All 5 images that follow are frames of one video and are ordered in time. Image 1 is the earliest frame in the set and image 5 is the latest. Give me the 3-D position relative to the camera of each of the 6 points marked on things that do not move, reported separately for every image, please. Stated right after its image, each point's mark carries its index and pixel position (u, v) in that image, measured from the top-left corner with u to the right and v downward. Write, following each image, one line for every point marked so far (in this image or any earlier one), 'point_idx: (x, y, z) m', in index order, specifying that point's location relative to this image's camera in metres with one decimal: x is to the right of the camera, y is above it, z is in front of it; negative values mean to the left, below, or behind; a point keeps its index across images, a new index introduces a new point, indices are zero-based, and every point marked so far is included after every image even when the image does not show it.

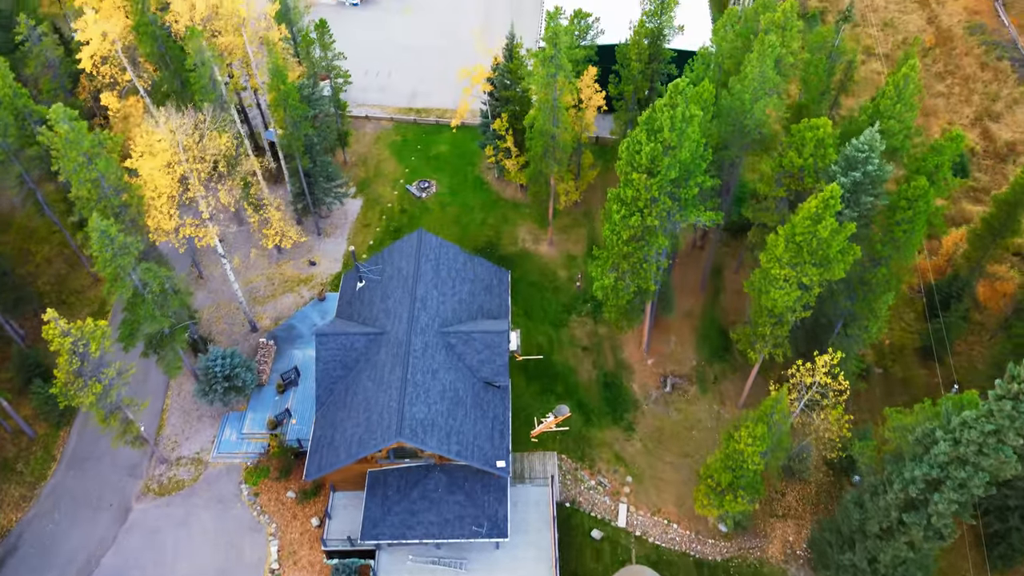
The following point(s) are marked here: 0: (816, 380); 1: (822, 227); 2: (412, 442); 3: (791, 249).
0: (+8.7, -2.6, +19.4) m
1: (+8.6, +1.7, +18.9) m
2: (-2.9, -4.5, +19.8) m
3: (+8.1, +1.1, +19.8) m
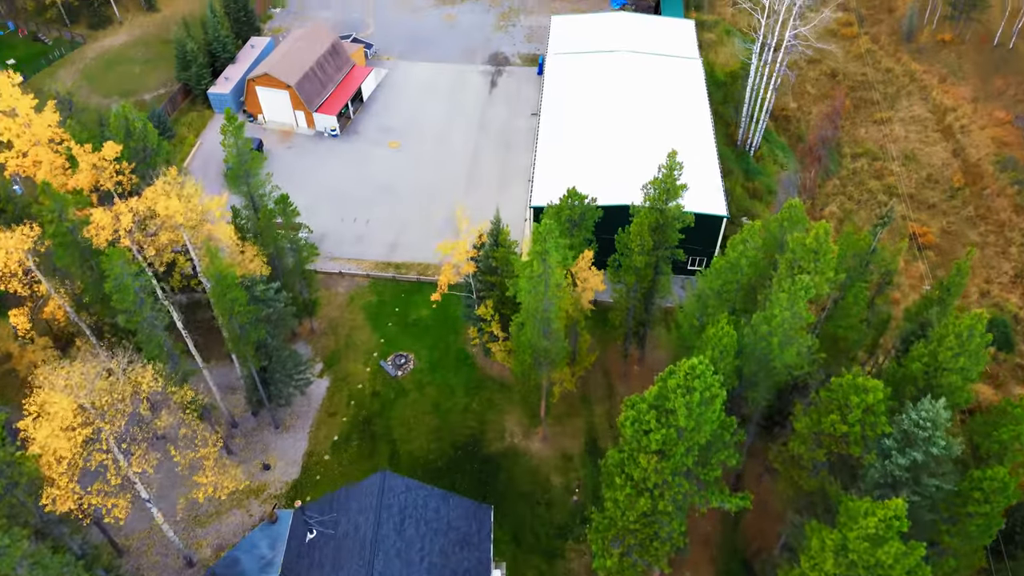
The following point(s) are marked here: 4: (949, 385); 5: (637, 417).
0: (+8.1, -10.1, +15.0) m
1: (+8.1, -5.7, +14.8) m
2: (-3.5, -11.9, +15.2) m
3: (+7.6, -6.3, +15.6) m
4: (+11.6, -2.6, +17.9) m
5: (+3.0, -3.2, +16.3) m
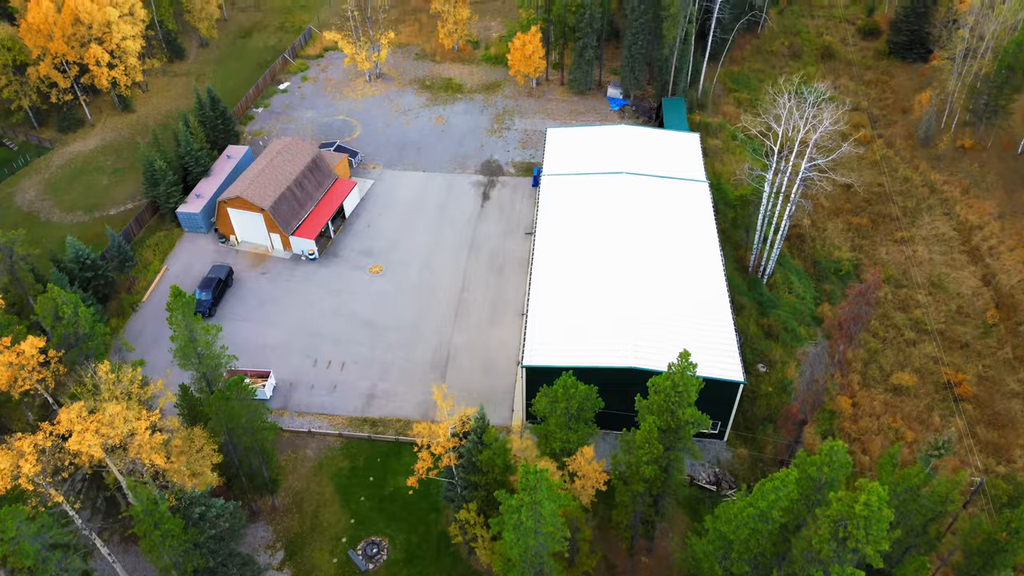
0: (+7.7, -16.1, +10.9) m
1: (+7.6, -11.8, +10.9) m
2: (-4.0, -17.9, +11.0) m
3: (+7.1, -12.4, +11.7) m
4: (+11.1, -8.8, +14.2) m
5: (+2.6, -9.3, +12.6) m
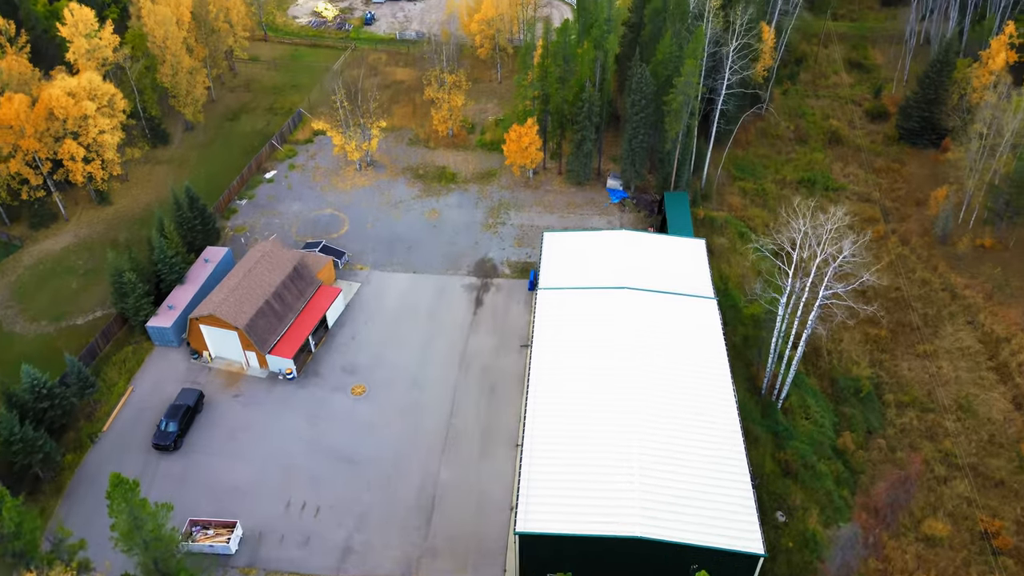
0: (+7.3, -21.0, +7.3) m
1: (+7.3, -16.6, +7.5) m
2: (-4.3, -22.7, +7.3) m
3: (+6.8, -17.3, +8.3) m
4: (+10.8, -13.8, +10.9) m
5: (+2.2, -14.2, +9.3) m
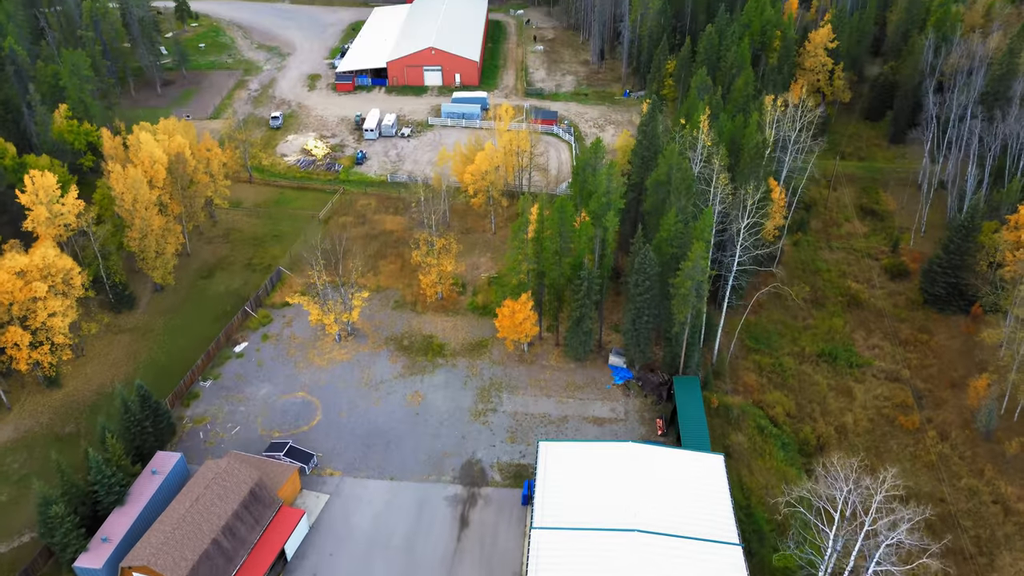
0: (+6.7, -28.3, +0.3) m
1: (+6.7, -24.0, +1.0) m
2: (-4.9, -30.1, +0.2) m
3: (+6.2, -24.8, +1.7) m
4: (+10.2, -21.6, +4.7) m
5: (+1.7, -21.8, +3.1) m
